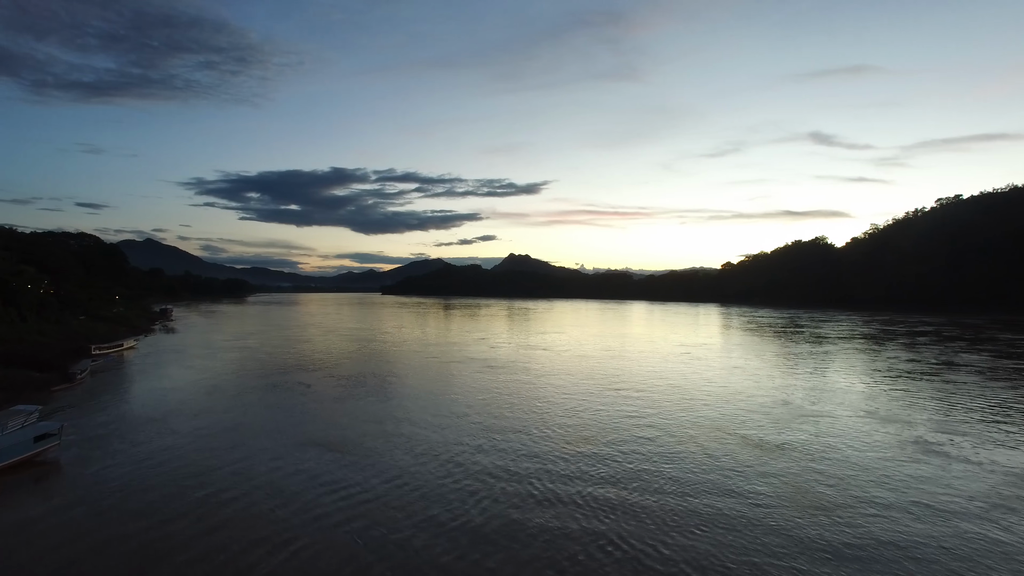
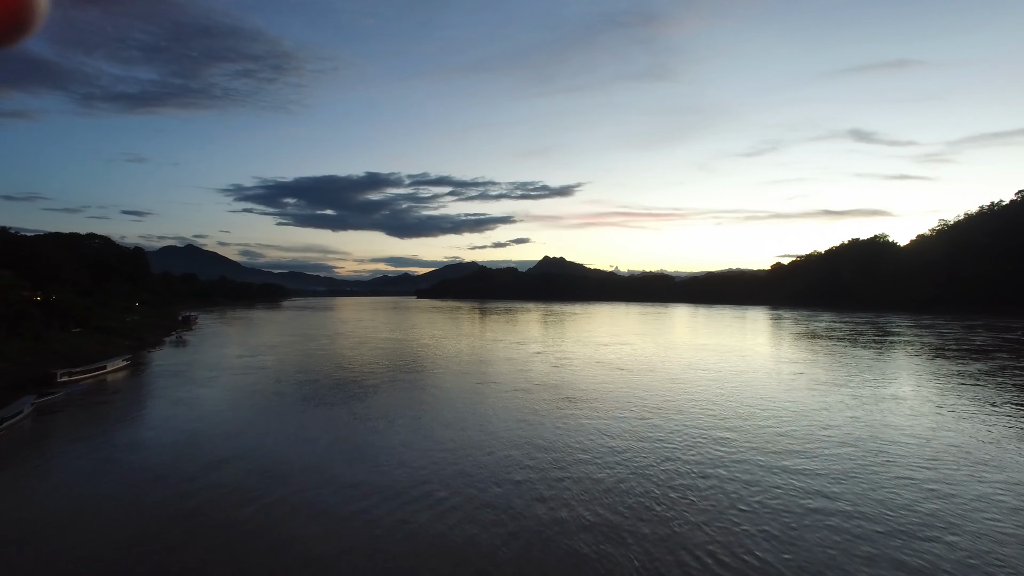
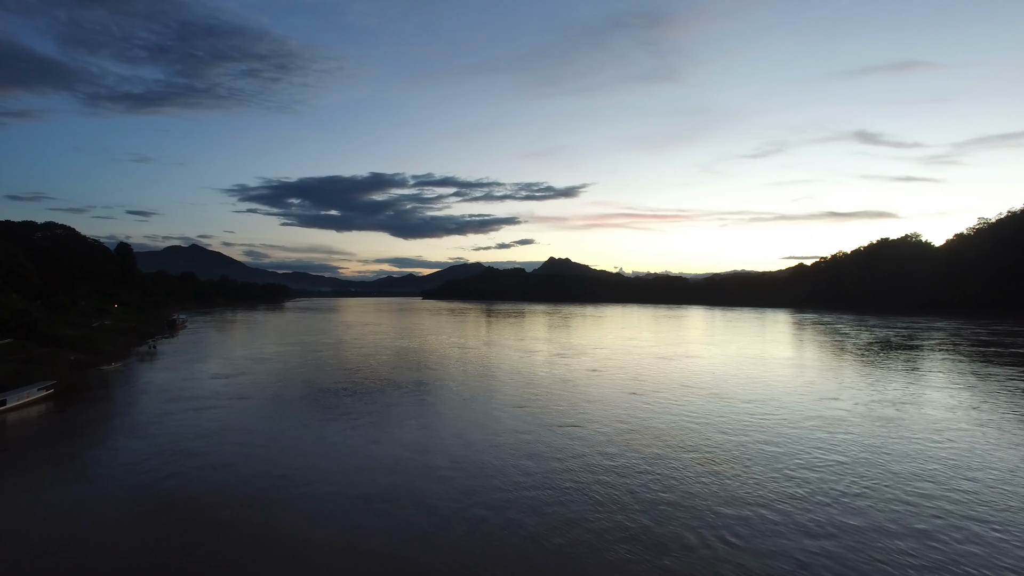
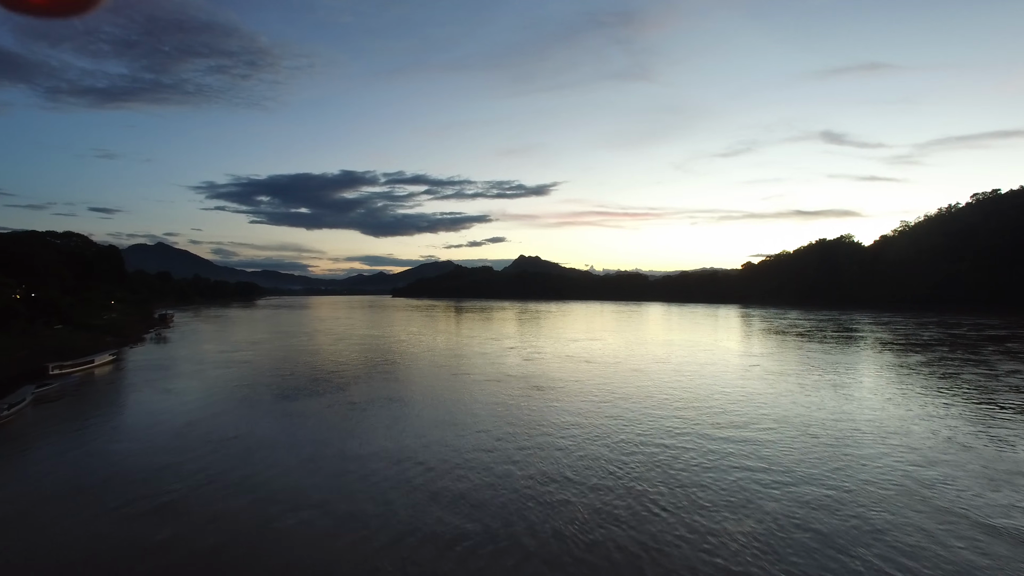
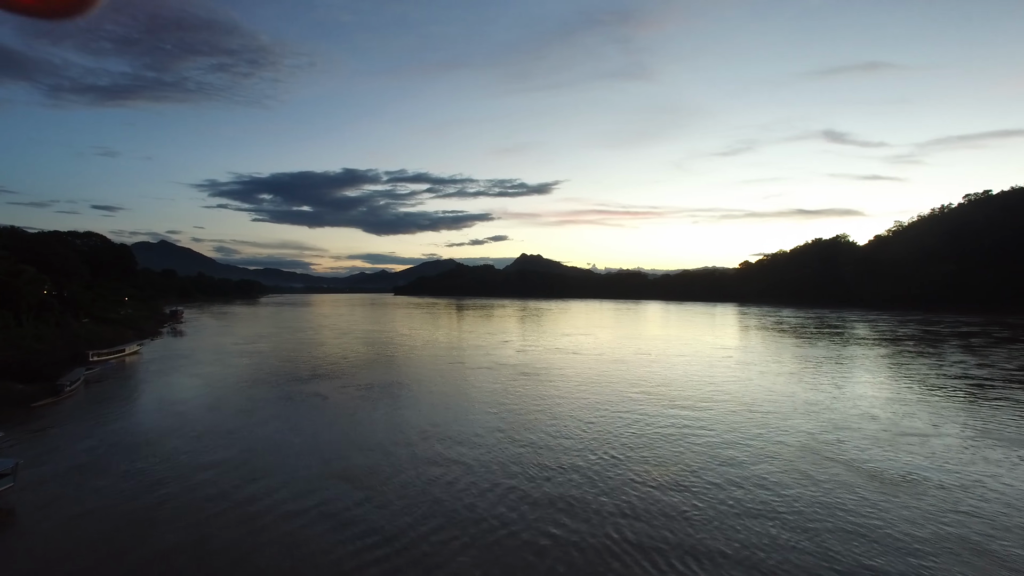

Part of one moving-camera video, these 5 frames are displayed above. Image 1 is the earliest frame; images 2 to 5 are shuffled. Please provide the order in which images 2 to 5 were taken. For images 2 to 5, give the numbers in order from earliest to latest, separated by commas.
5, 4, 2, 3
